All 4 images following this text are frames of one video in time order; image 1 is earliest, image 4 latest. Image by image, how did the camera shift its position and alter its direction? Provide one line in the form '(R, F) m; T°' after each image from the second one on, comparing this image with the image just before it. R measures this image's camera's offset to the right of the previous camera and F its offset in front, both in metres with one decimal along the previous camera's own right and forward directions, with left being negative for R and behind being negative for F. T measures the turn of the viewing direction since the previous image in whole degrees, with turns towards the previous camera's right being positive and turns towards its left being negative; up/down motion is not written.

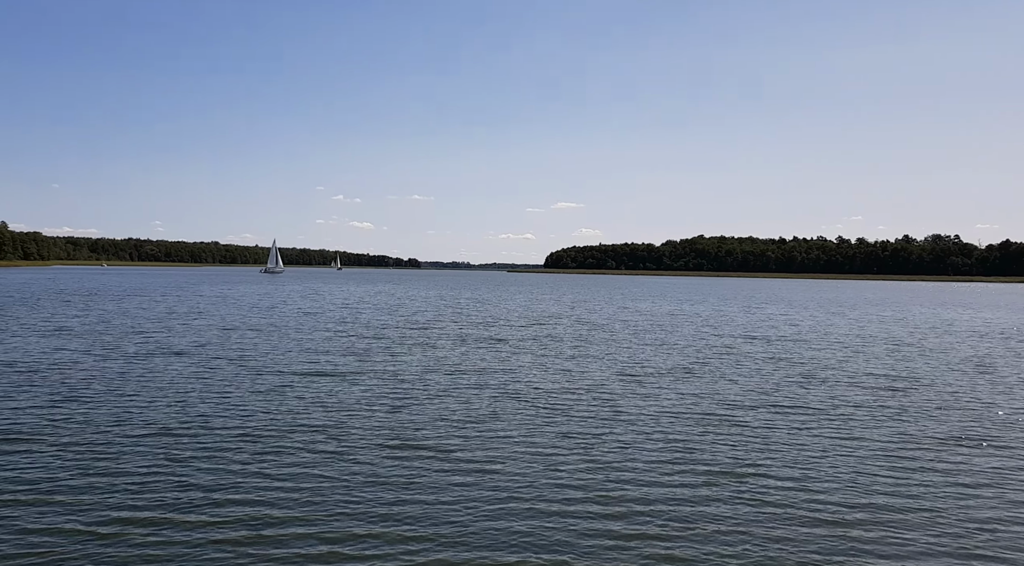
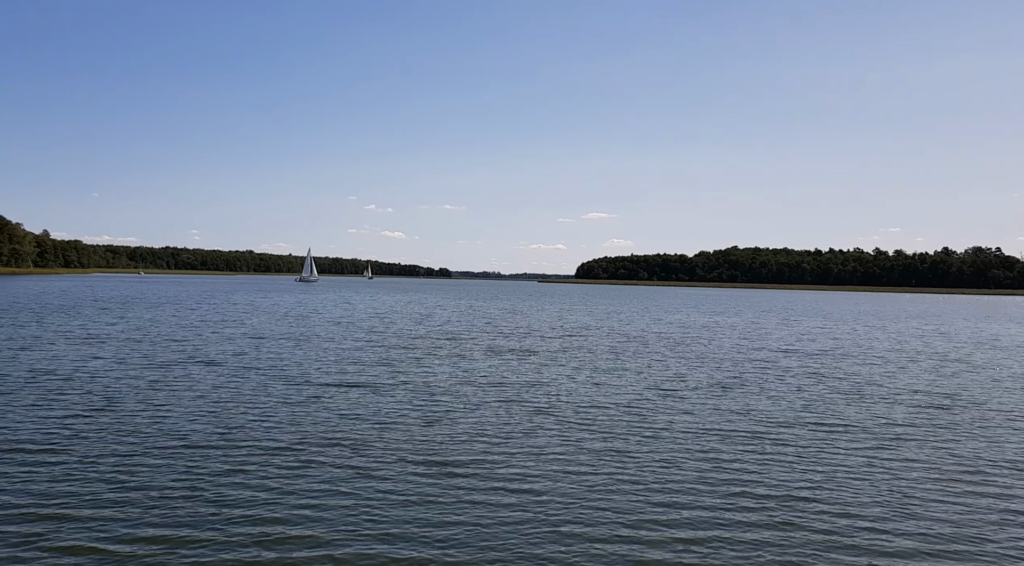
(-0.1, +0.3) m; -2°
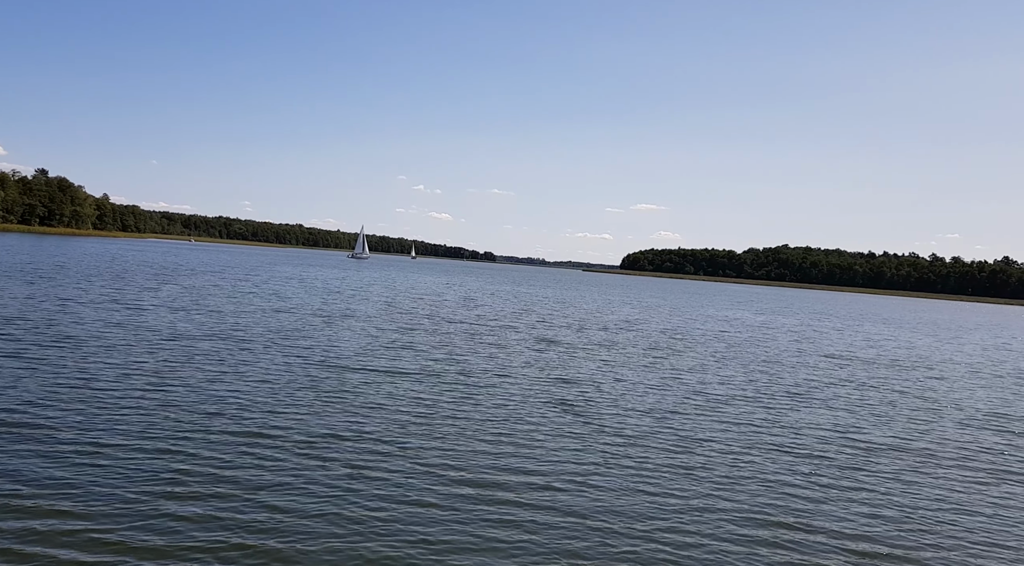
(-0.1, +0.2) m; -3°
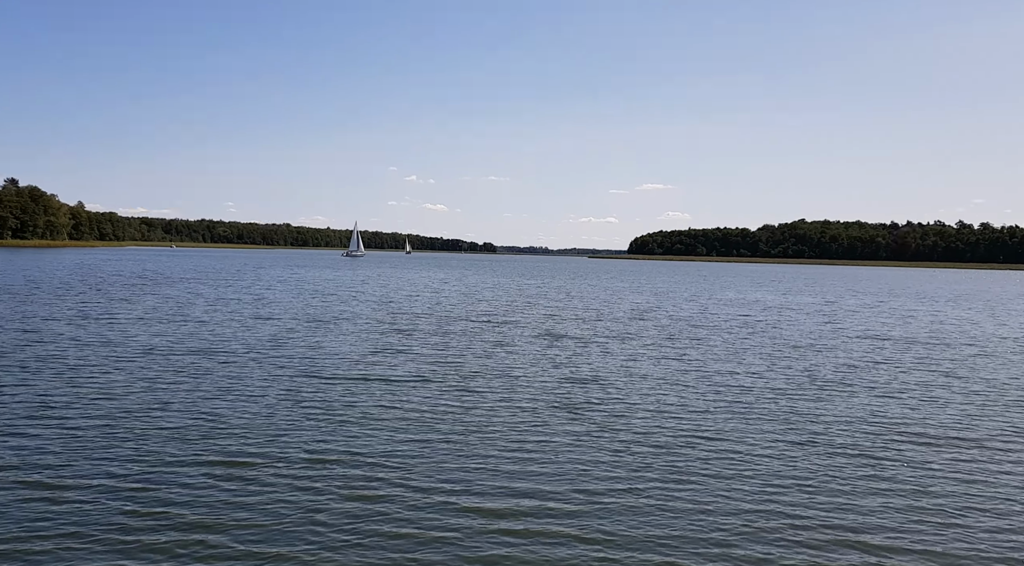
(+0.2, +2.9) m; 0°
